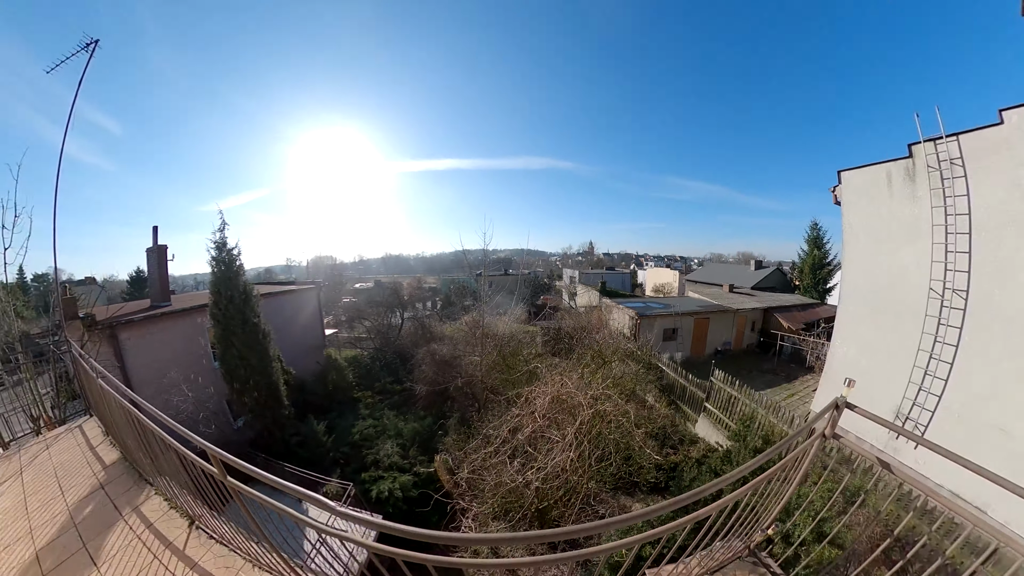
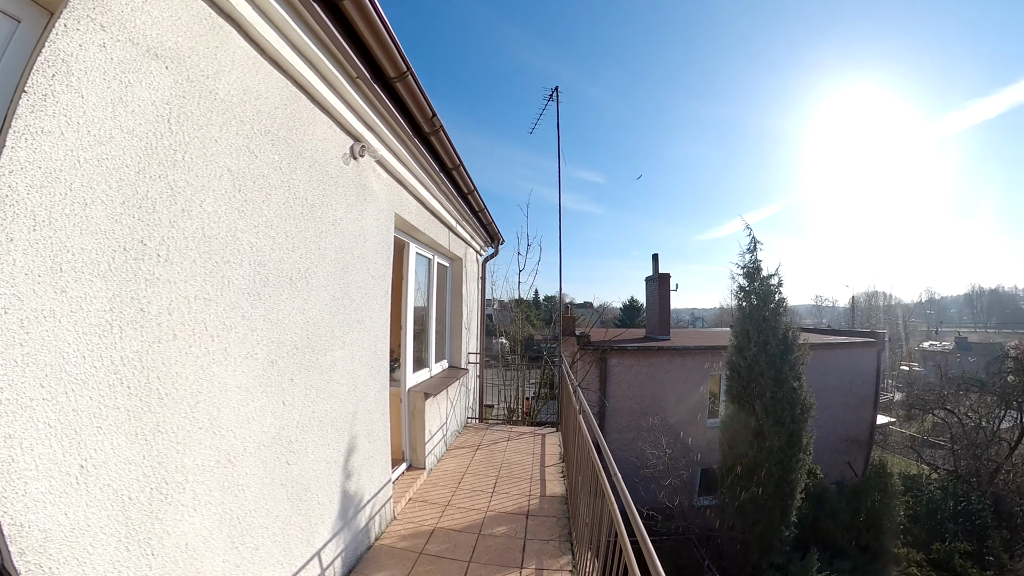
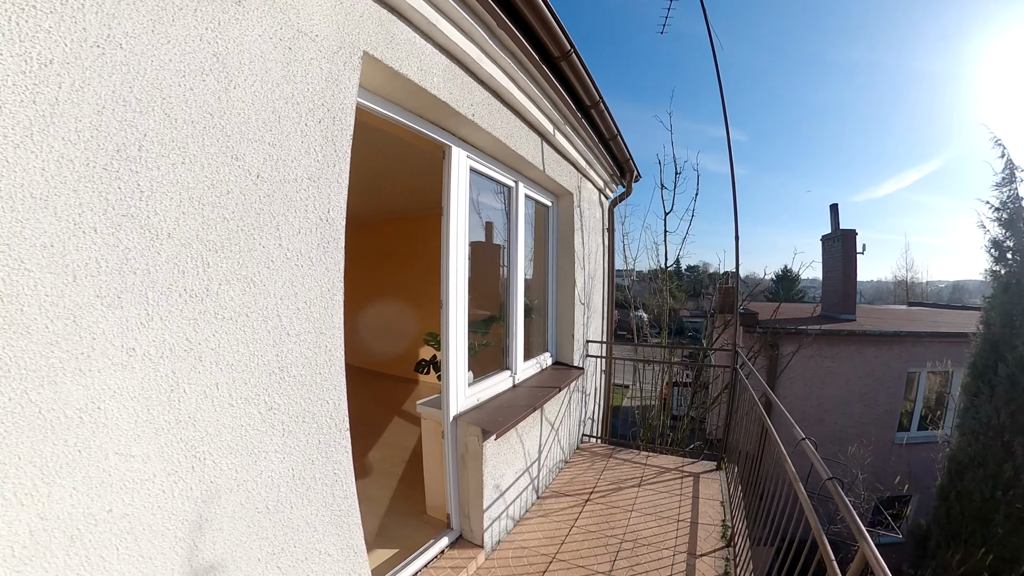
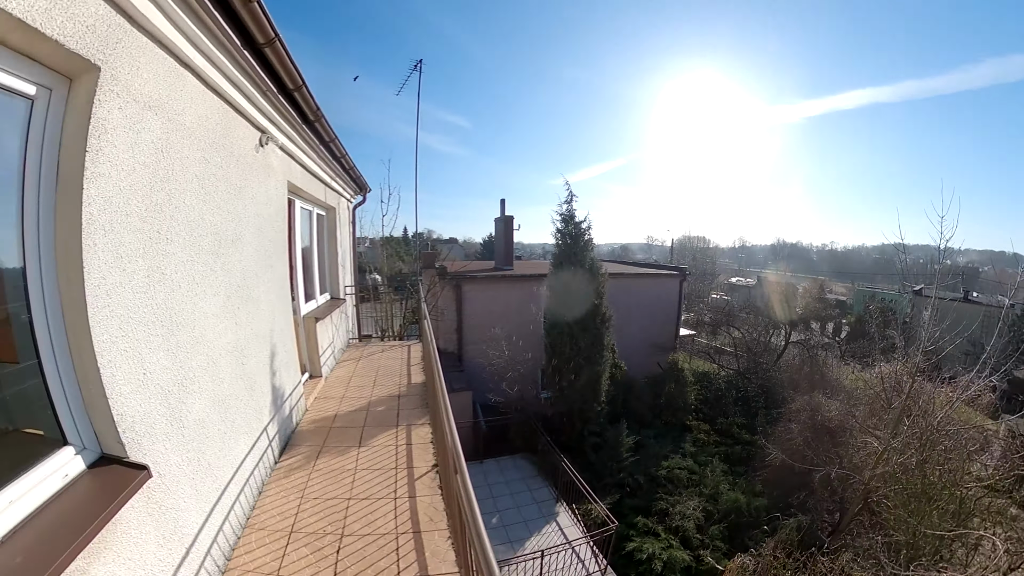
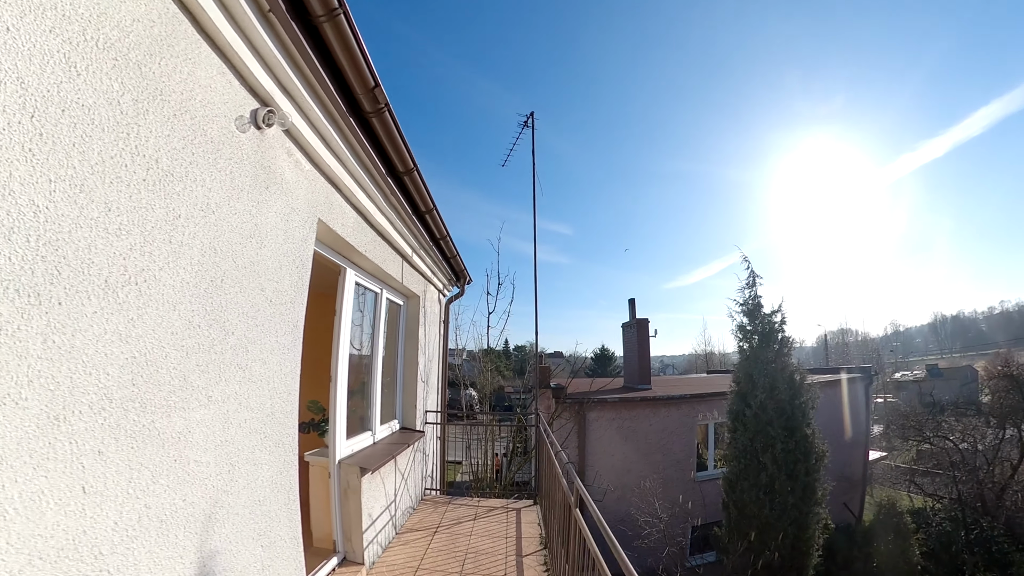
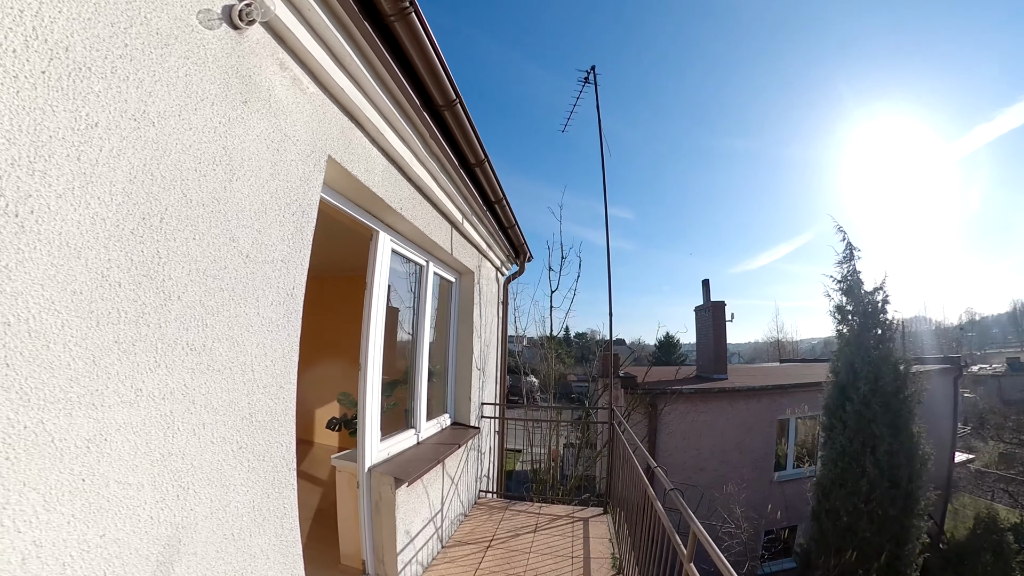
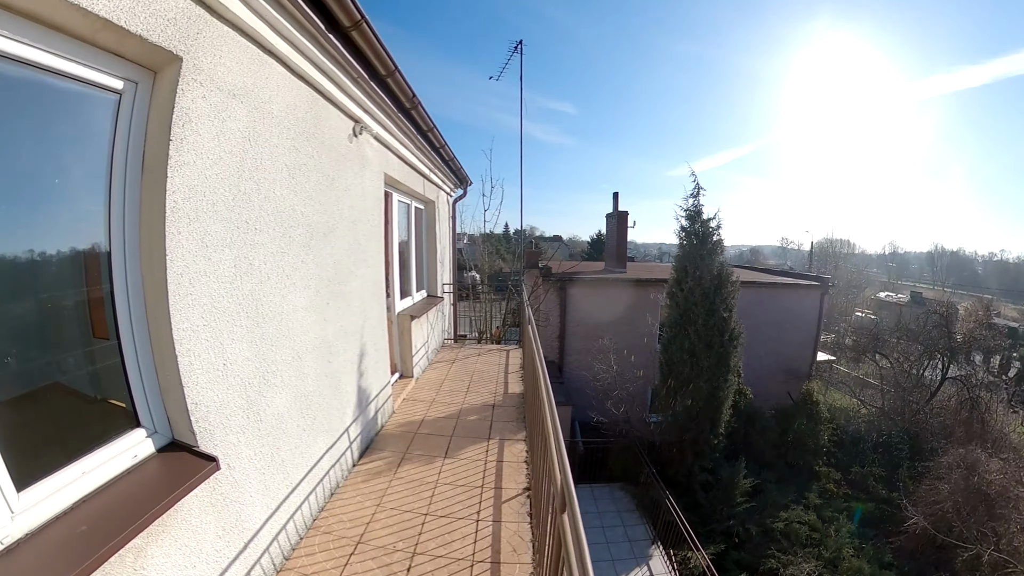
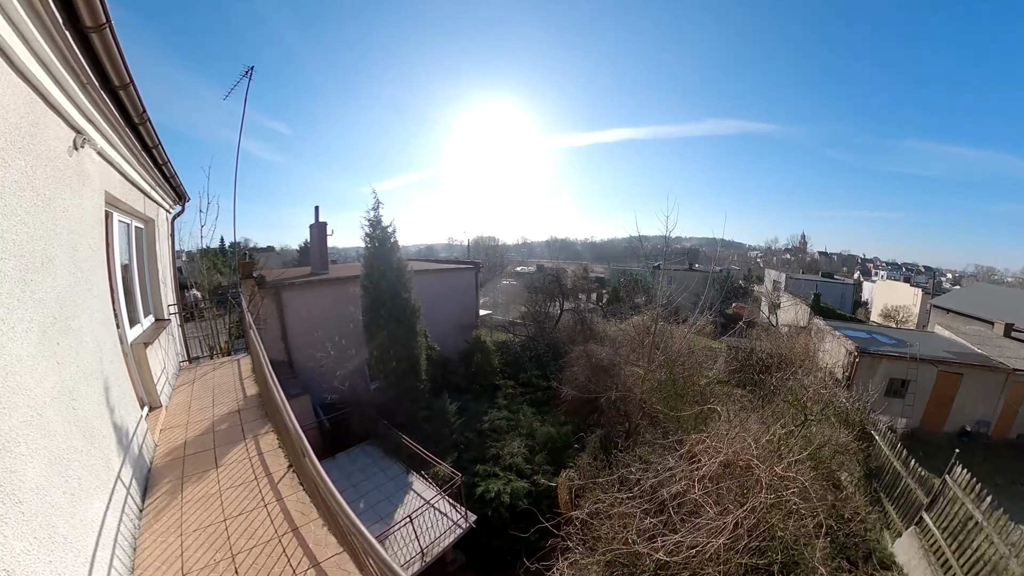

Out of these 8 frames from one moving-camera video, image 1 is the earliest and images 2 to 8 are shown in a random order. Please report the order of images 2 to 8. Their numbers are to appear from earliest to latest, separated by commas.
8, 4, 7, 2, 5, 6, 3
